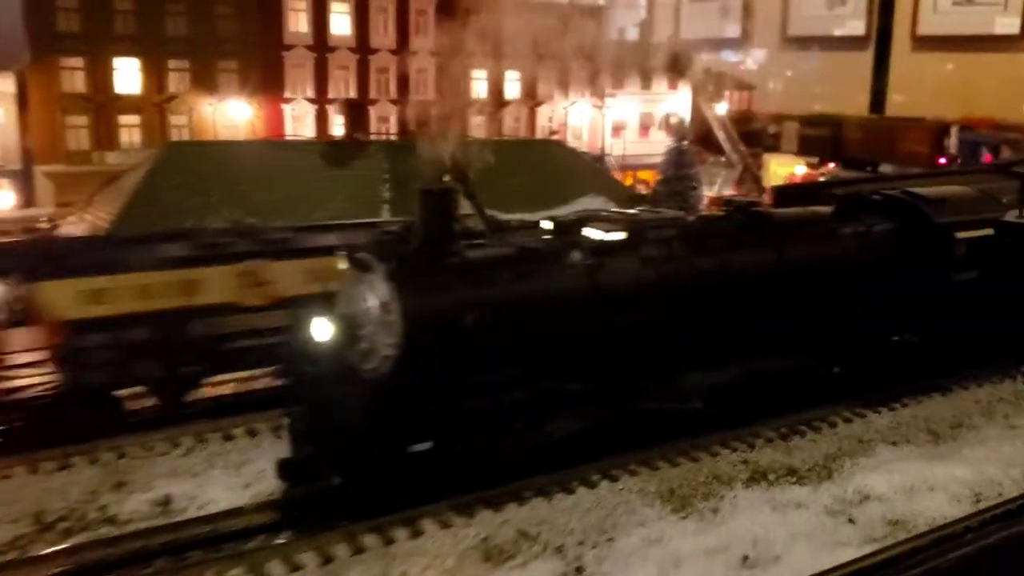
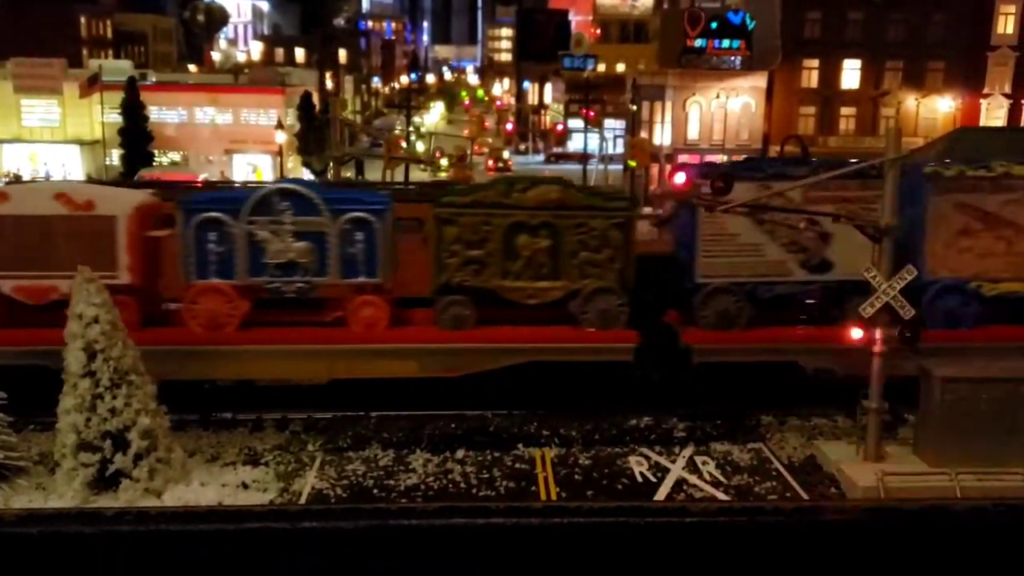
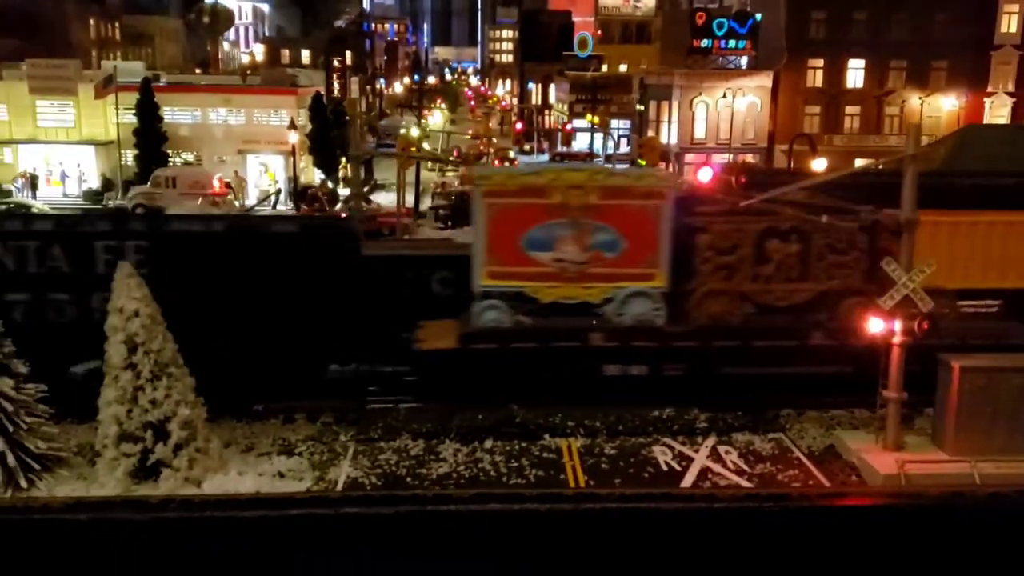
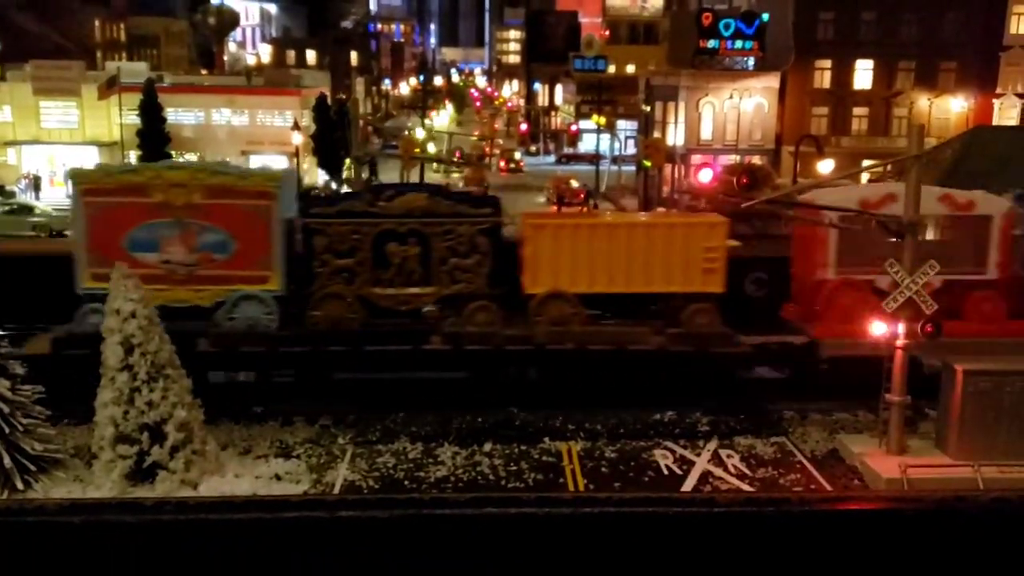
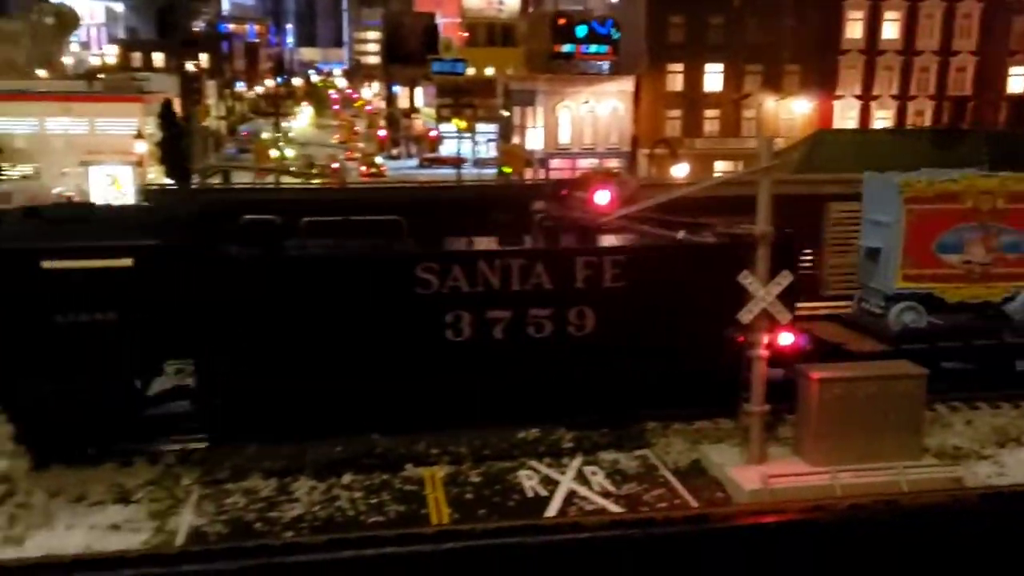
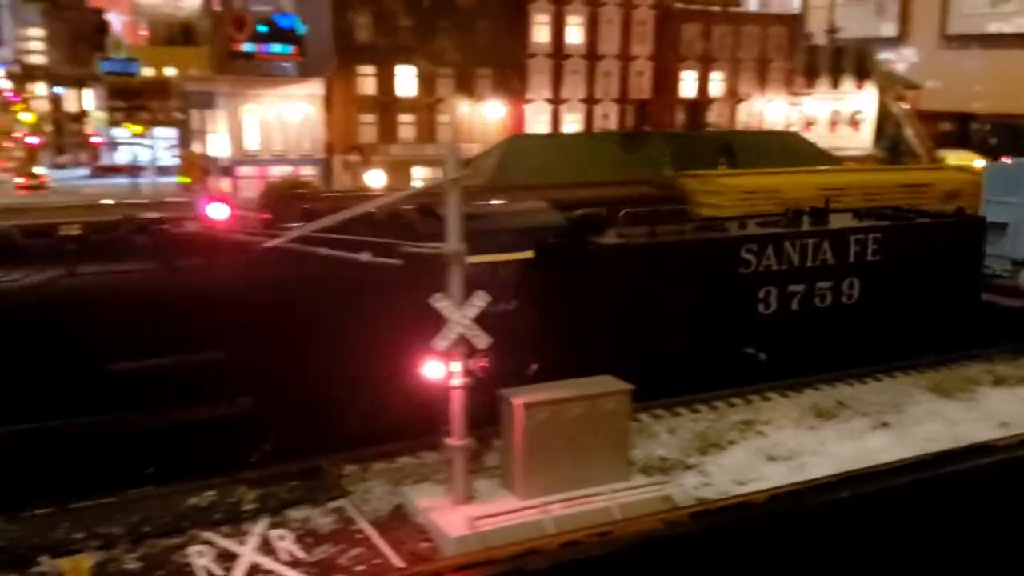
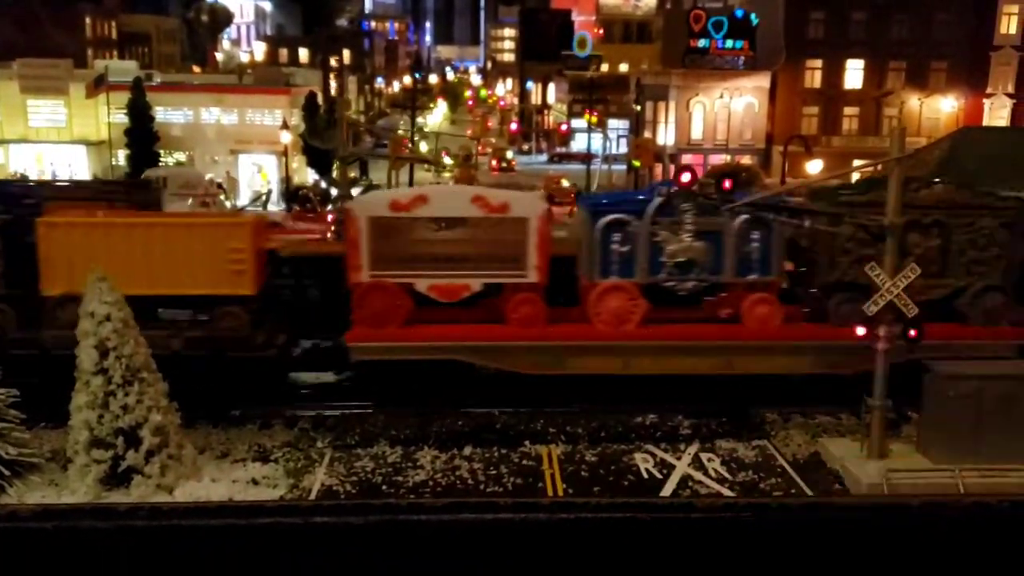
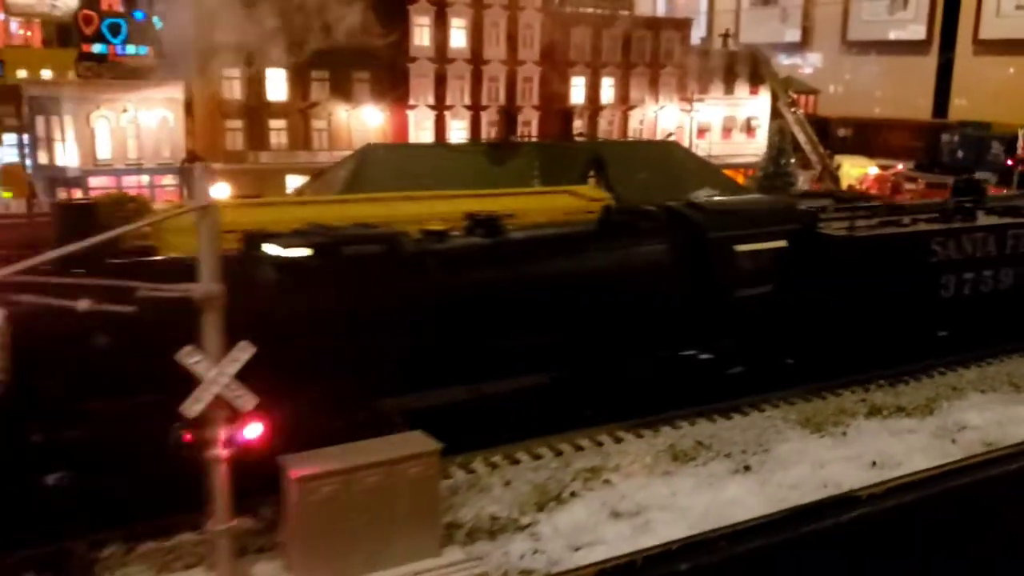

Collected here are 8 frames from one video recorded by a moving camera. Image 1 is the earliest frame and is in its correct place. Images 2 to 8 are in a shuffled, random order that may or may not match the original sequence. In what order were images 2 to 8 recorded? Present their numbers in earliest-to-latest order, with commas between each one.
8, 6, 5, 3, 4, 7, 2
